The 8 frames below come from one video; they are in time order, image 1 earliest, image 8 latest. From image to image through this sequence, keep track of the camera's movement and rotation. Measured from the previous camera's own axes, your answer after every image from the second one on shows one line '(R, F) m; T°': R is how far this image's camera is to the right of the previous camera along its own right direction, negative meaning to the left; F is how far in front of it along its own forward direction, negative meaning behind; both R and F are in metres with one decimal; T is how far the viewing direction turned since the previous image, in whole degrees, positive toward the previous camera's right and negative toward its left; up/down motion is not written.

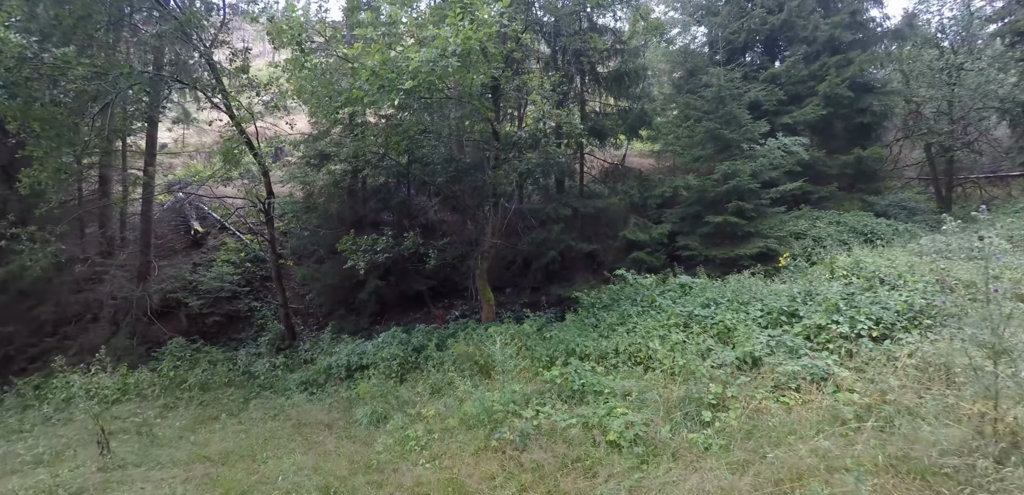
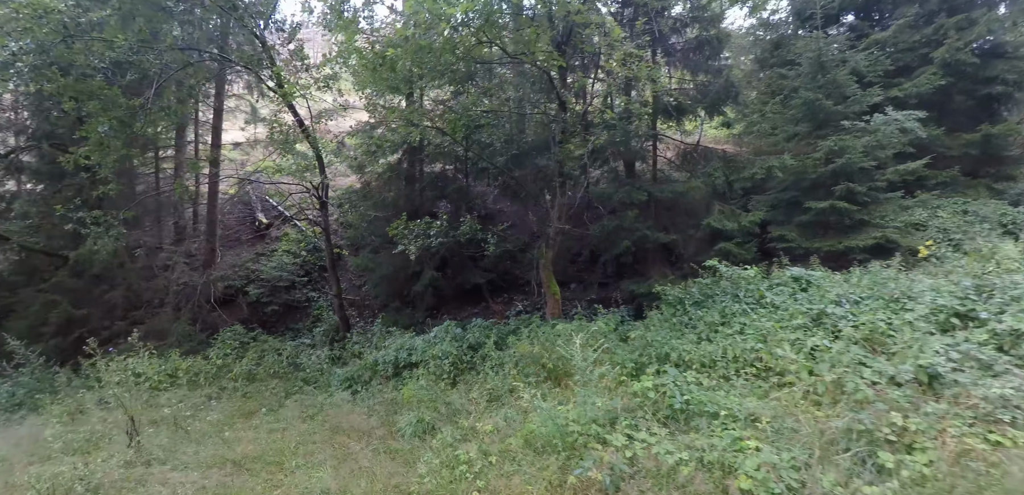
(-0.1, +0.8) m; -6°
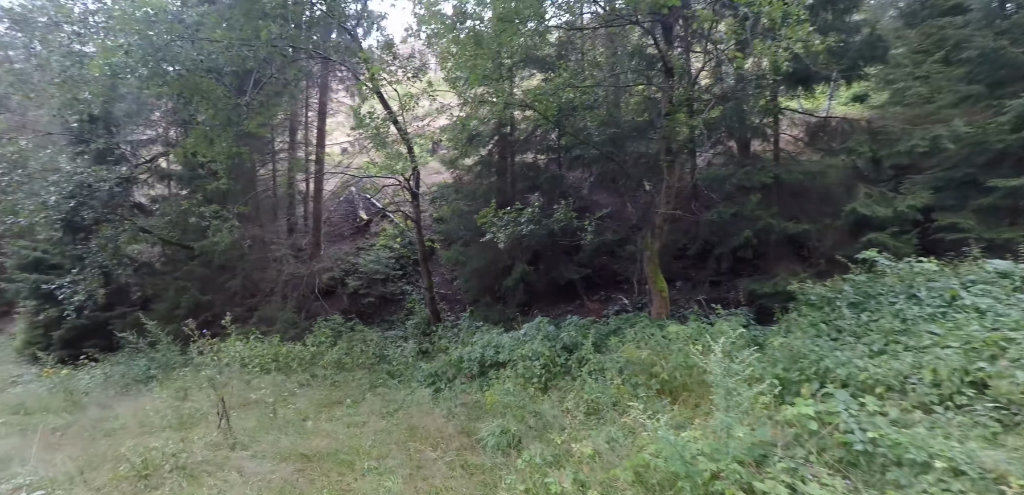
(-0.1, +0.6) m; -10°
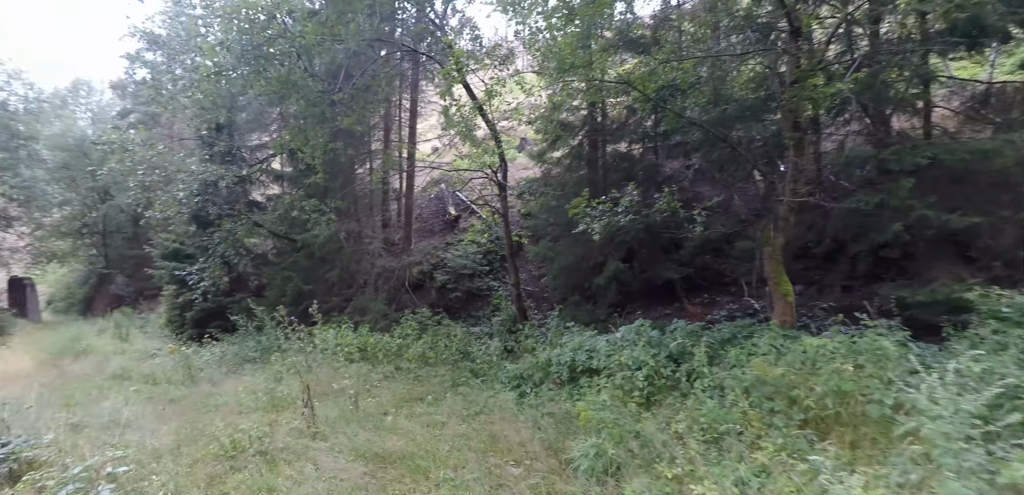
(-0.1, +0.4) m; -9°
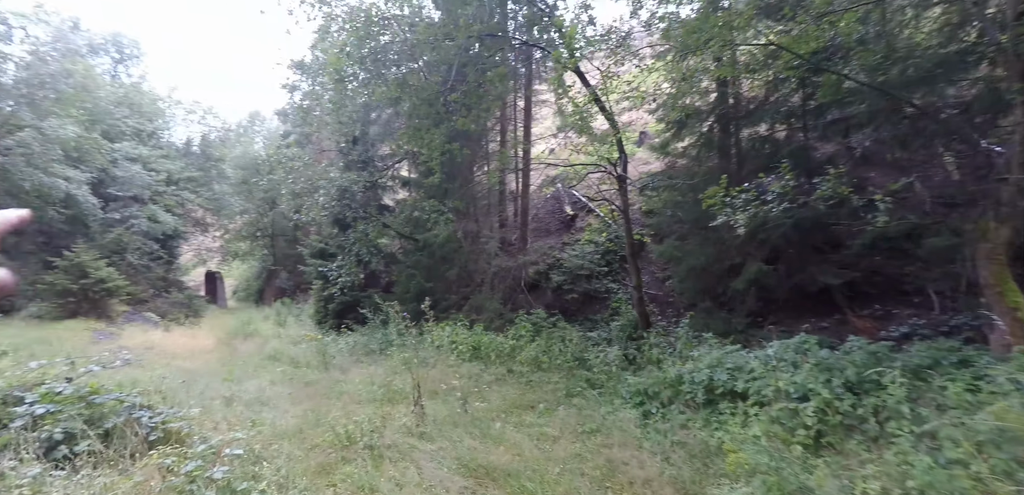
(0.0, +0.5) m; -13°
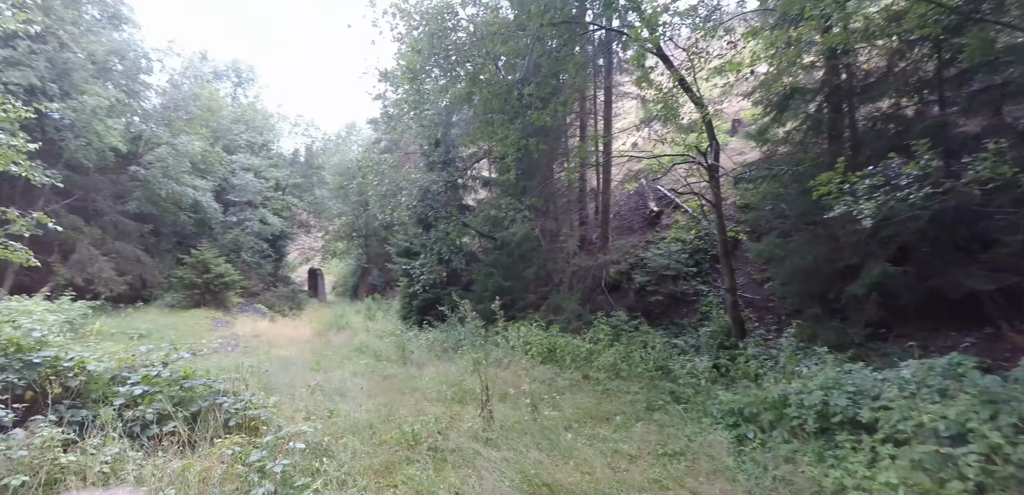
(+0.1, +0.4) m; -9°
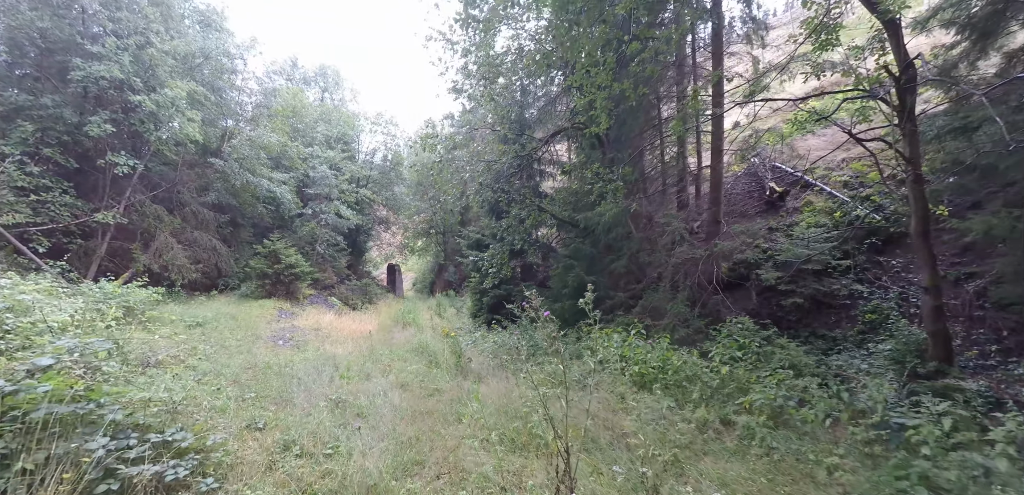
(-0.1, +1.9) m; -9°
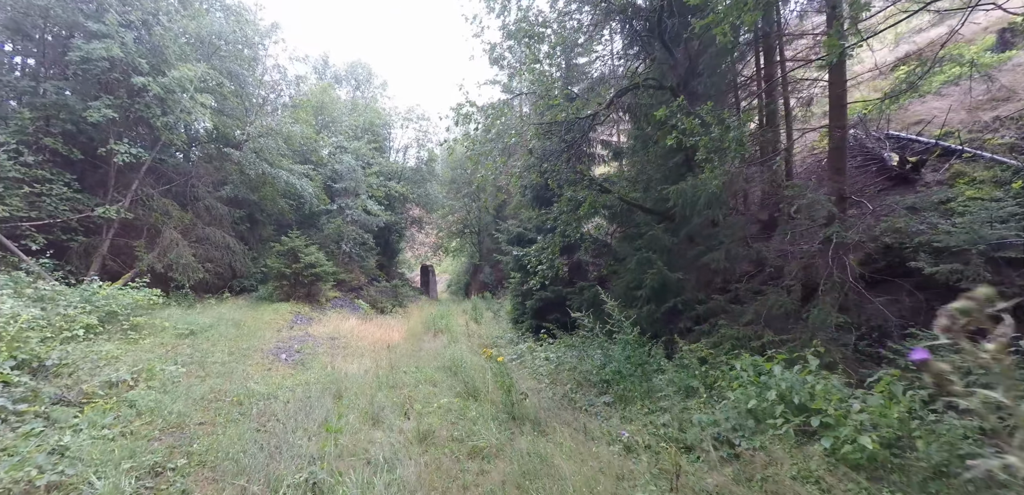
(-0.3, +2.1) m; -4°
